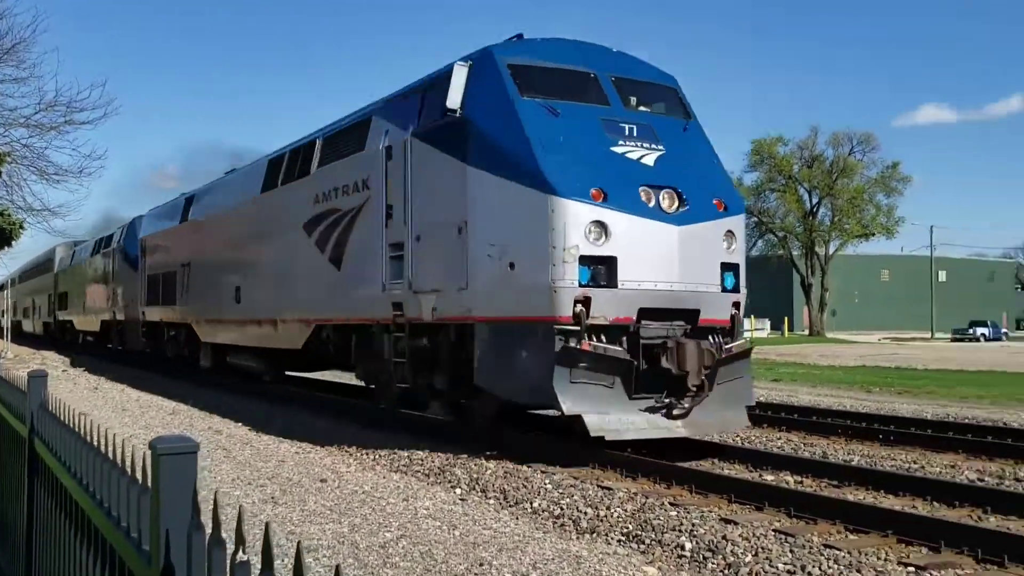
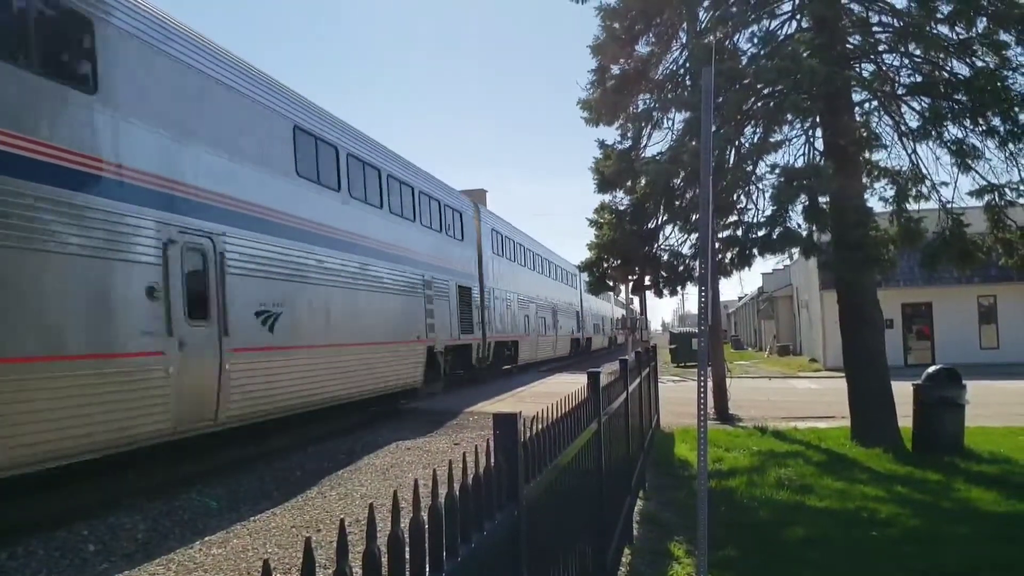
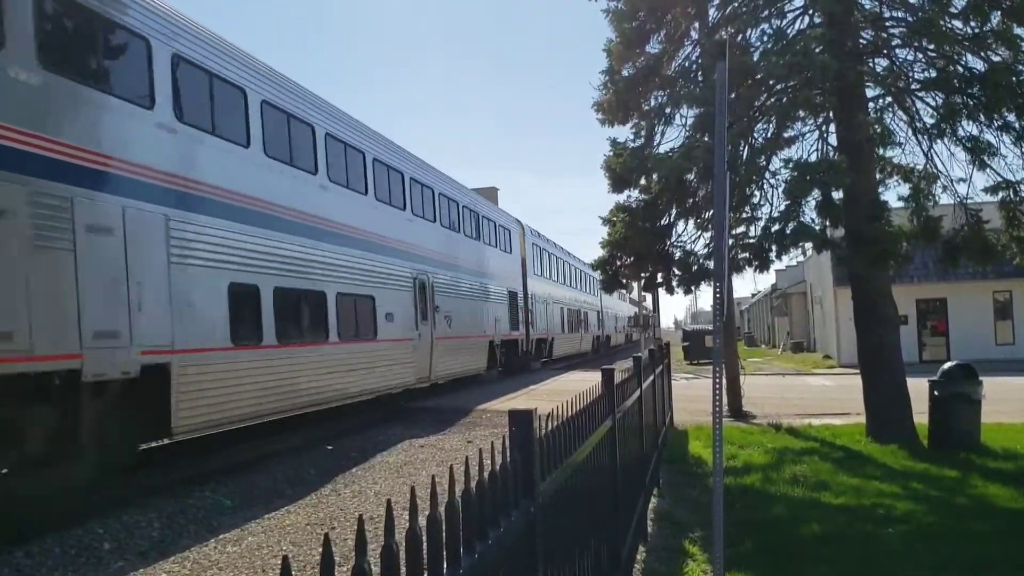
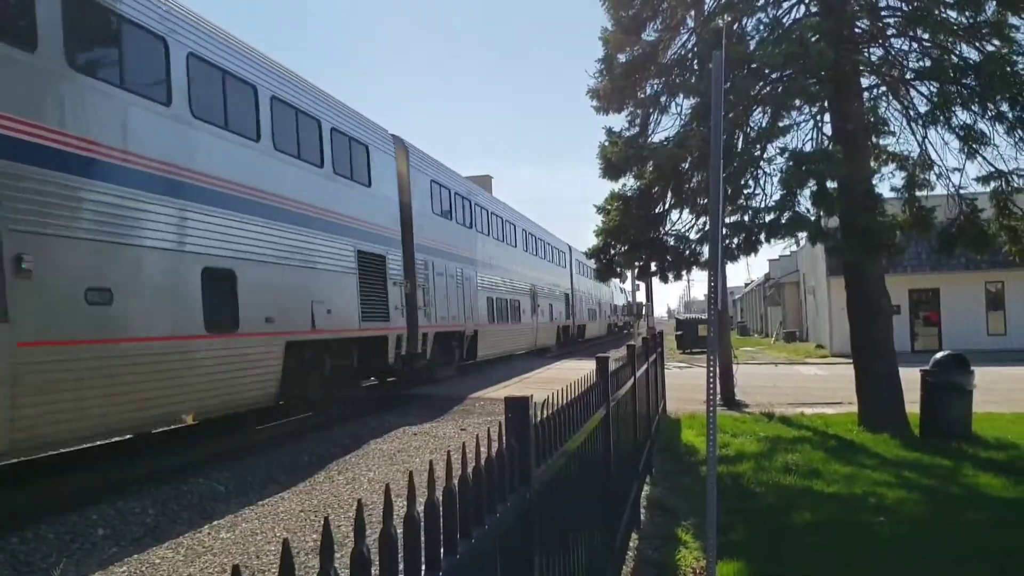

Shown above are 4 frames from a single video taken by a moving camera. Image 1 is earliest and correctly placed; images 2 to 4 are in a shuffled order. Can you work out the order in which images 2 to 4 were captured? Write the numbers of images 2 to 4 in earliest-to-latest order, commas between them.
4, 3, 2
